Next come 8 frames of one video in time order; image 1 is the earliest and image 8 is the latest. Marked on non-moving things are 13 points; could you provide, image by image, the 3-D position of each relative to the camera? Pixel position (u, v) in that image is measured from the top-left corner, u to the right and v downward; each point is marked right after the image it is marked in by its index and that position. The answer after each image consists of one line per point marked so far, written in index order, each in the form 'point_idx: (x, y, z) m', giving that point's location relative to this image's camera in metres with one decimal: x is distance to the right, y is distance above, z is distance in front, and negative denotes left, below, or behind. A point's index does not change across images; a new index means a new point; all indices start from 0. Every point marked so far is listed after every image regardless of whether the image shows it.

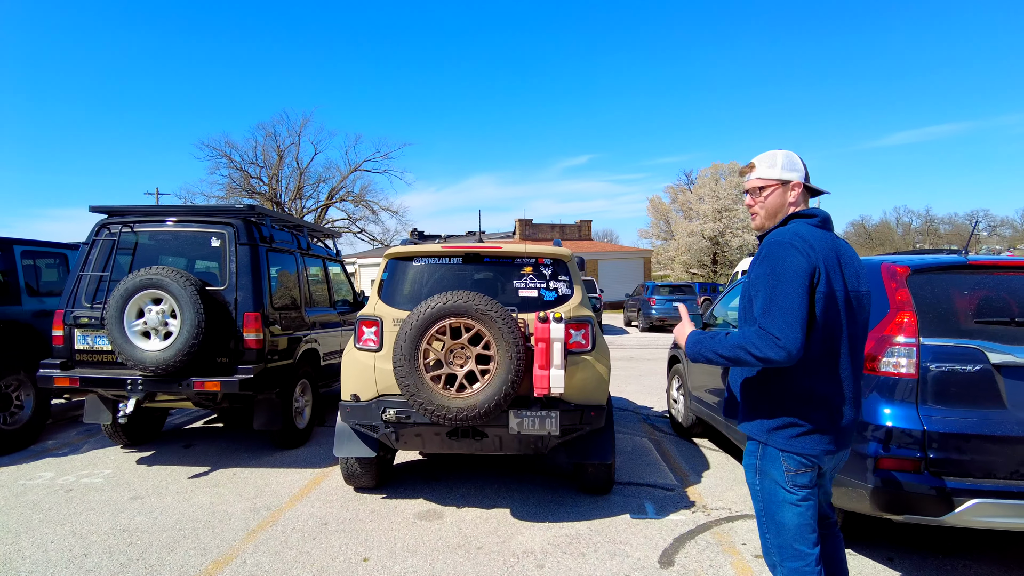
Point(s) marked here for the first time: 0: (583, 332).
0: (+0.5, -0.3, +3.9) m
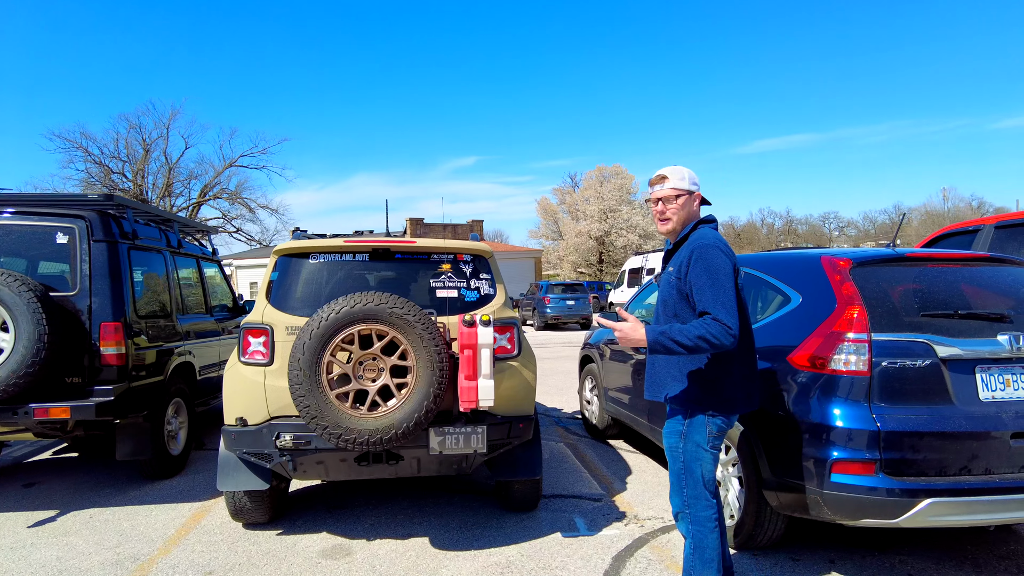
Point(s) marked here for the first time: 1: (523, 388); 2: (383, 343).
0: (0.0, -0.3, +3.5) m
1: (+0.1, -0.6, +3.5) m
2: (-0.7, -0.3, +3.0) m
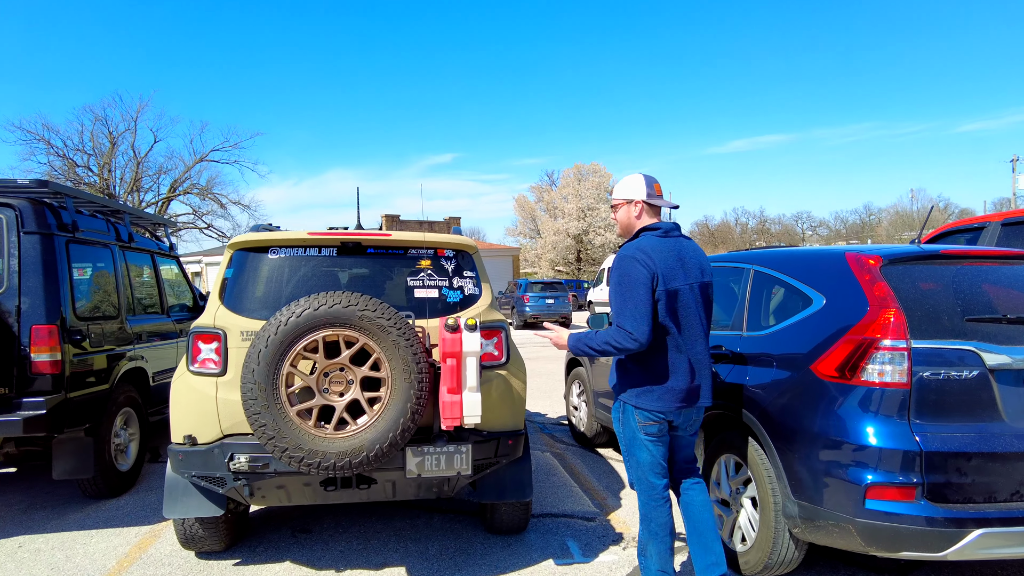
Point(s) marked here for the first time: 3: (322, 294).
0: (-0.1, -0.3, +3.2) m
1: (0.0, -0.6, +3.2) m
2: (-0.7, -0.3, +2.6) m
3: (-0.9, 0.0, +2.6) m
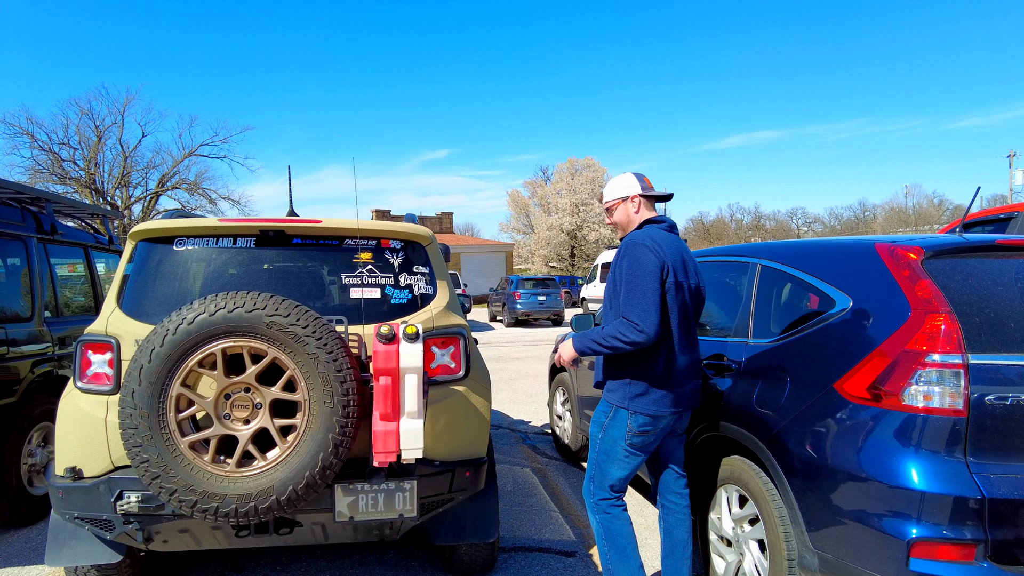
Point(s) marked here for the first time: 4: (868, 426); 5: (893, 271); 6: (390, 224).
0: (-0.3, -0.3, +2.6) m
1: (-0.2, -0.6, +2.6) m
2: (-0.9, -0.3, +2.1) m
3: (-1.0, 0.0, +2.1) m
4: (+1.2, -0.5, +2.0) m
5: (+1.4, +0.1, +2.2) m
6: (-0.6, +0.3, +2.7) m
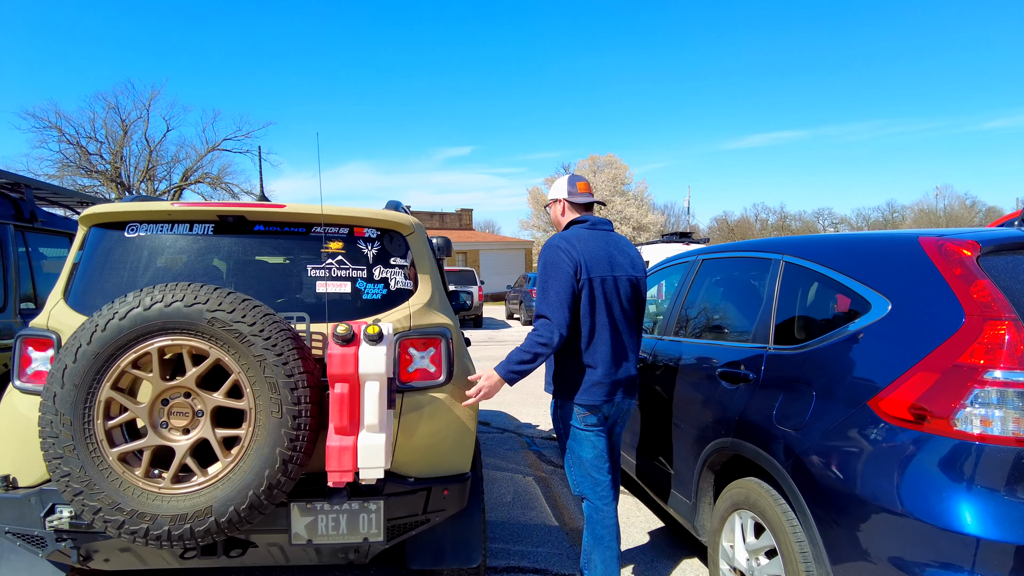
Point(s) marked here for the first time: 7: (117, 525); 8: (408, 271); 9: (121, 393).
0: (-0.3, -0.3, +2.3) m
1: (-0.2, -0.6, +2.3) m
2: (-1.0, -0.3, +1.8) m
3: (-1.1, 0.0, +1.8) m
4: (+1.2, -0.5, +1.7) m
5: (+1.4, +0.1, +1.8) m
6: (-0.6, +0.3, +2.4) m
7: (-1.2, -0.7, +1.7) m
8: (-0.4, +0.1, +2.4) m
9: (-1.2, -0.3, +1.8) m
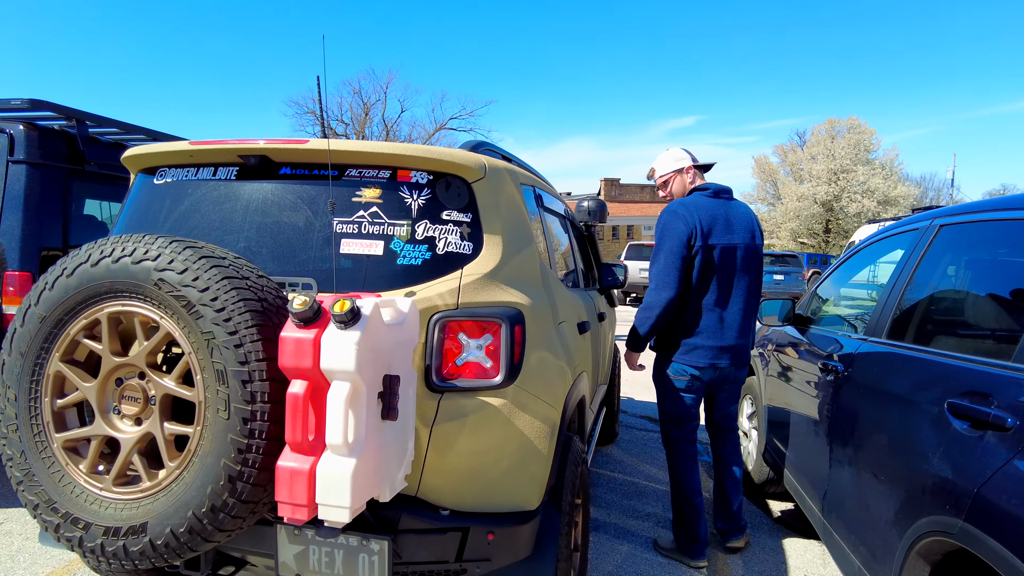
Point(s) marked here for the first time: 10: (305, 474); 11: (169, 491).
0: (-0.1, -0.2, +1.7) m
1: (0.0, -0.5, +1.7) m
2: (-0.9, -0.1, +1.4) m
3: (-1.0, +0.1, +1.4) m
4: (+1.1, -0.5, +0.6) m
5: (+1.3, +0.1, +0.6) m
6: (-0.3, +0.4, +1.8) m
7: (-1.1, -0.6, +1.4) m
8: (-0.1, +0.2, +1.8) m
9: (-1.1, -0.2, +1.5) m
10: (-0.4, -0.4, +1.3) m
11: (-0.8, -0.5, +1.4) m
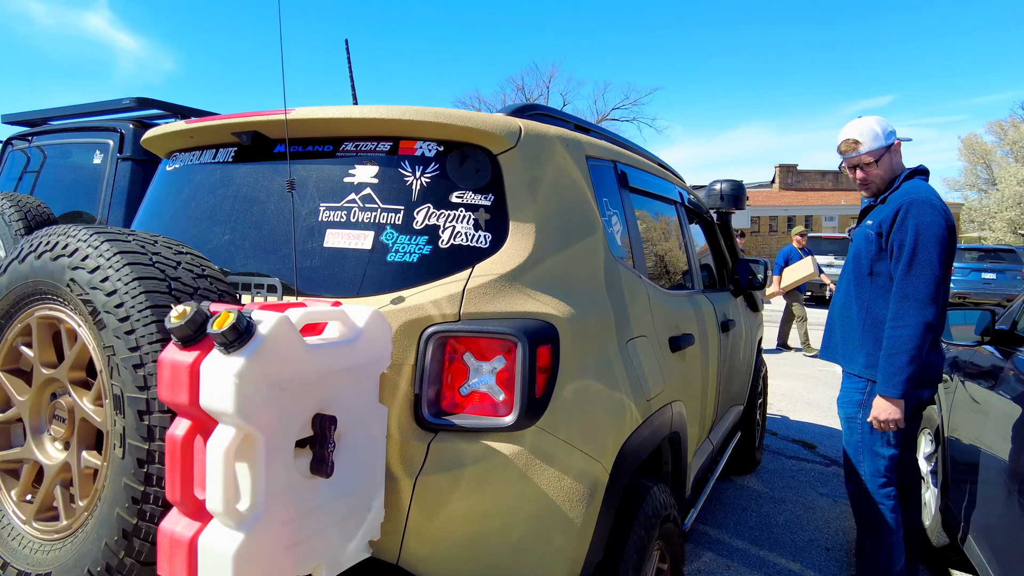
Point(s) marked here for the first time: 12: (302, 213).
0: (-0.1, -0.2, +1.3) m
1: (0.0, -0.5, +1.2) m
2: (-0.9, -0.1, +1.2) m
3: (-1.0, +0.1, +1.2) m
4: (+0.8, -0.5, -0.1) m
5: (+1.1, 0.0, -0.1) m
6: (-0.2, +0.4, +1.4) m
7: (-1.1, -0.6, +1.3) m
8: (-0.1, +0.2, +1.4) m
9: (-1.1, -0.2, +1.3) m
10: (-0.5, -0.4, +0.9) m
11: (-0.8, -0.5, +1.1) m
12: (-0.5, +0.2, +1.5) m
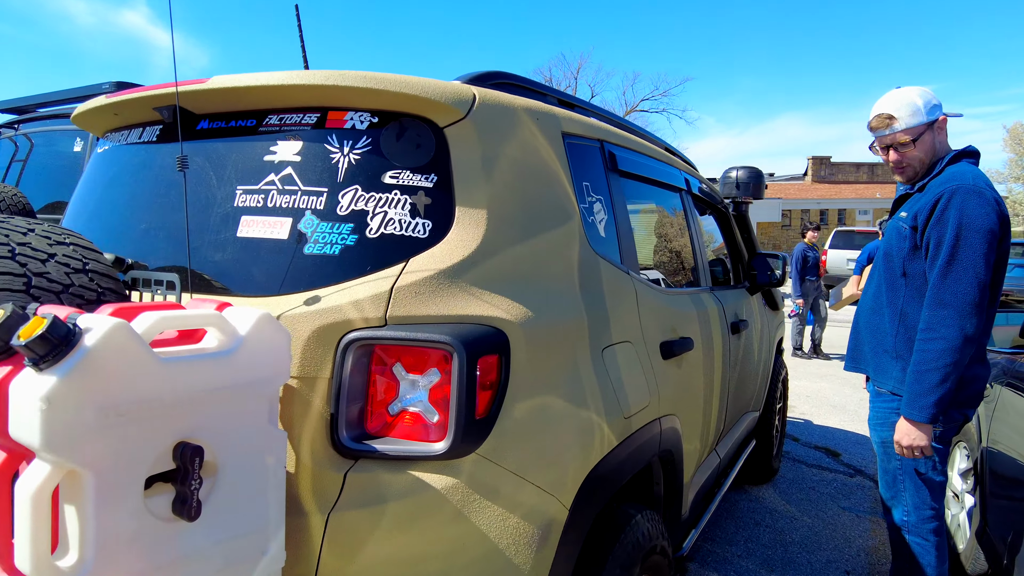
0: (-0.2, -0.2, +1.0) m
1: (-0.1, -0.5, +1.0) m
2: (-1.0, -0.1, +1.0) m
3: (-1.1, +0.1, +1.1) m
4: (+0.6, -0.5, -0.3) m
5: (+0.9, 0.0, -0.4) m
6: (-0.3, +0.4, +1.2) m
7: (-1.2, -0.6, +1.1) m
8: (-0.2, +0.2, +1.2) m
9: (-1.2, -0.2, +1.1) m
10: (-0.6, -0.4, +0.7) m
11: (-1.0, -0.5, +1.0) m
12: (-0.6, +0.2, +1.3) m
